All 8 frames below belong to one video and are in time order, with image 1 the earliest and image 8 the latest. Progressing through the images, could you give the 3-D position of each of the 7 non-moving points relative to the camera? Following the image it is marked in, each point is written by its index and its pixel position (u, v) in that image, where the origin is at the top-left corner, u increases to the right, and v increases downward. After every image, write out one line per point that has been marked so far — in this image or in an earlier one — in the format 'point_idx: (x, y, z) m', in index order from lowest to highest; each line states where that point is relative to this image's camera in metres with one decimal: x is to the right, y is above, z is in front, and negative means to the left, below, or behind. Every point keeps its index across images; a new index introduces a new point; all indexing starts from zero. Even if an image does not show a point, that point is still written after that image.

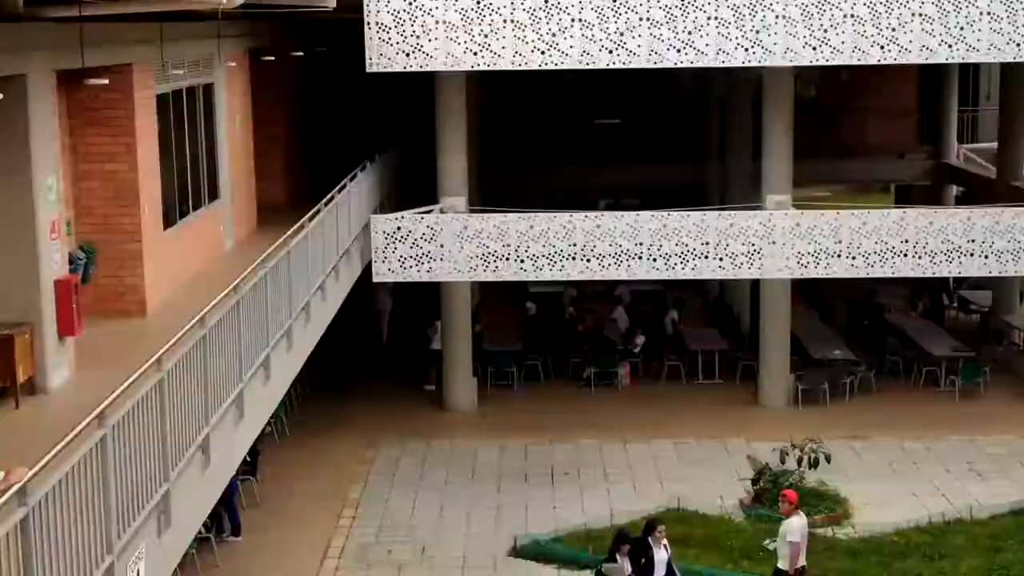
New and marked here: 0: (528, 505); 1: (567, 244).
0: (+0.1, -1.0, +6.1) m
1: (+0.4, +0.2, +7.0) m
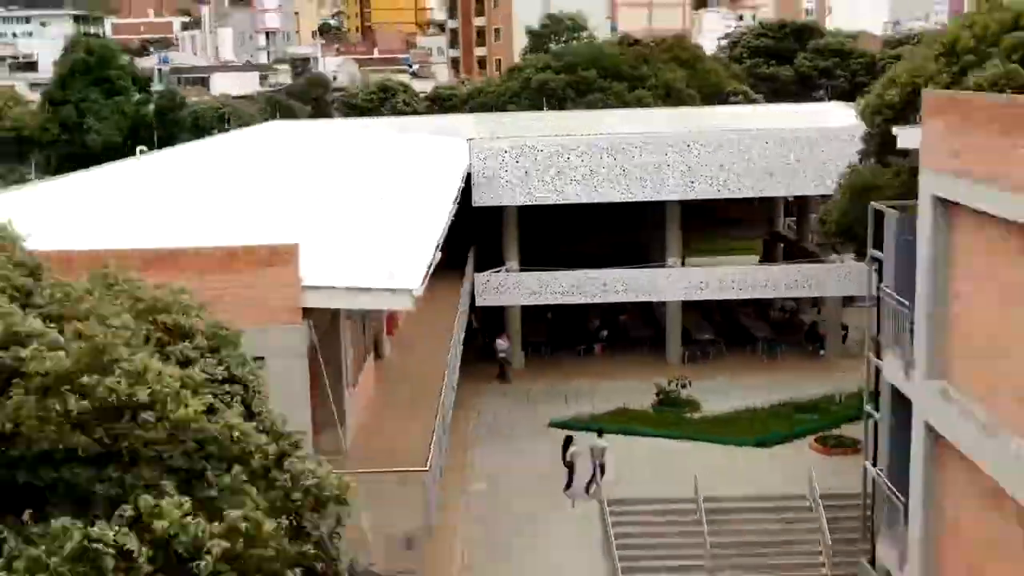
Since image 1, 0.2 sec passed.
0: (+0.5, -1.2, +12.3) m
1: (+0.7, 0.0, +13.2) m
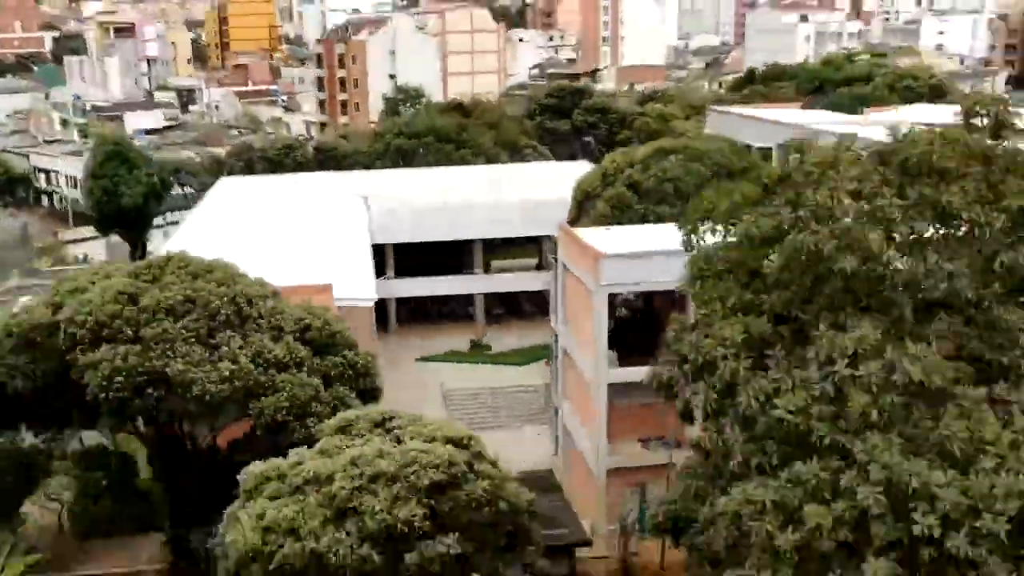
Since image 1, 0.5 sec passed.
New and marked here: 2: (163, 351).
0: (-1.9, -1.2, +22.3) m
1: (-1.8, 0.0, +23.2) m
2: (-3.6, -0.6, +11.9) m
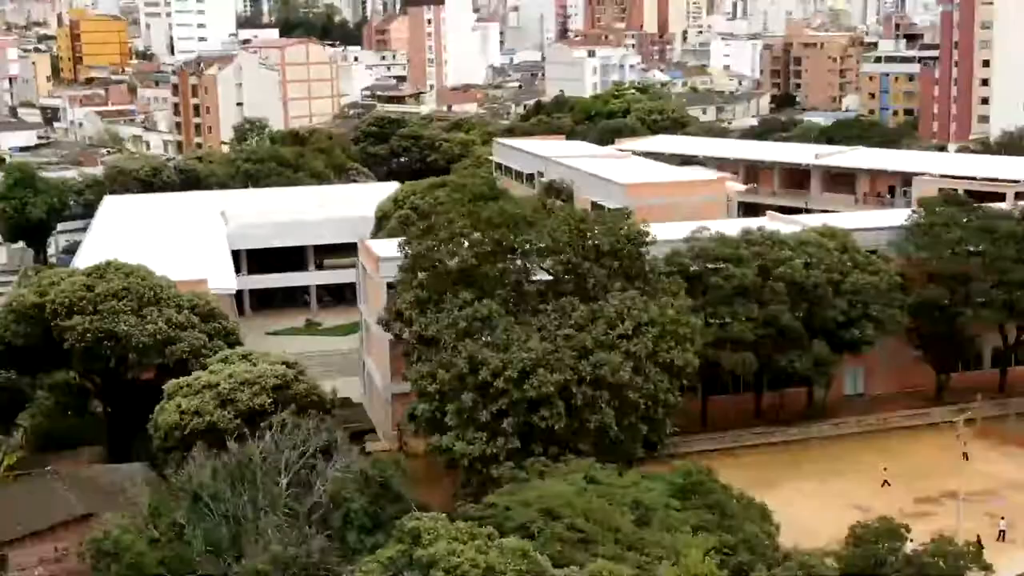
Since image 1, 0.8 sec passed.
0: (-6.8, -1.1, +30.4) m
1: (-6.9, +0.2, +31.2) m
2: (-7.1, -0.5, +19.8) m
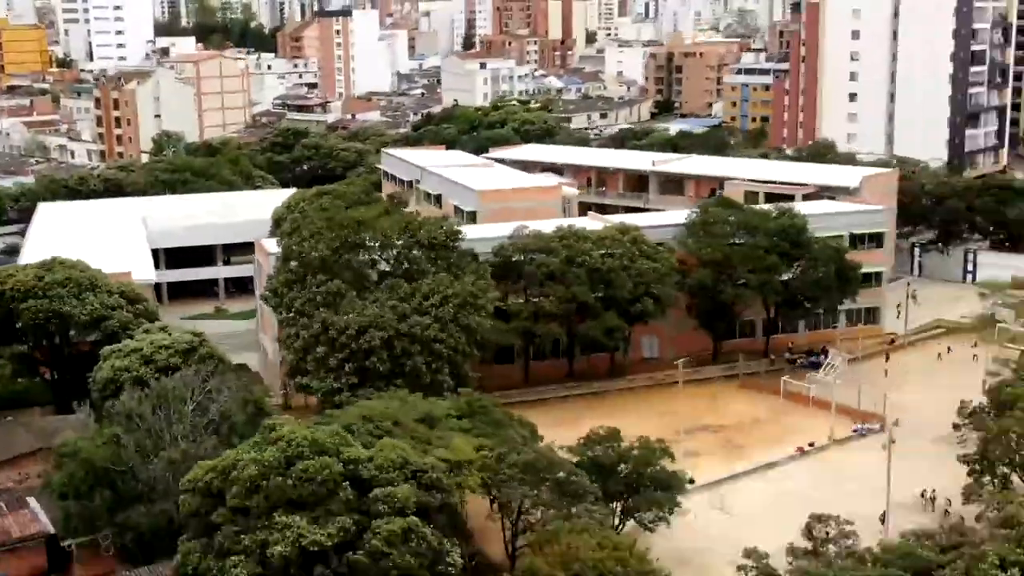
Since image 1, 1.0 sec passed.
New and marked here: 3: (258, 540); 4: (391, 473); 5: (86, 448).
0: (-10.9, -0.8, +36.3) m
1: (-11.0, +0.5, +37.1) m
2: (-10.5, -0.3, +25.7) m
3: (-3.8, -3.7, +16.3) m
4: (-1.9, -2.8, +17.0) m
5: (-7.6, -2.9, +19.8) m
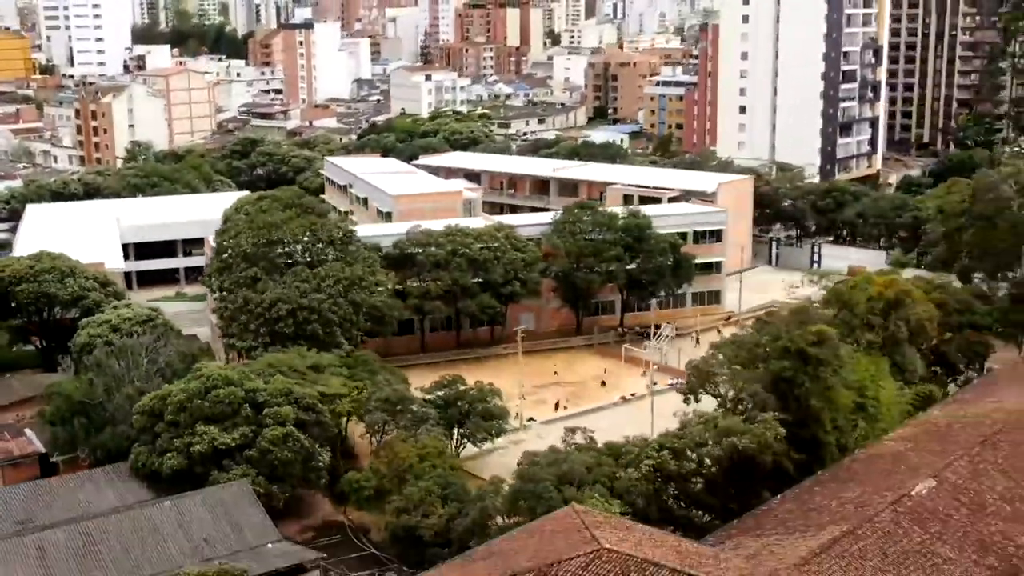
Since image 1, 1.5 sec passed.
0: (-14.5, -0.3, +43.8) m
1: (-14.6, +1.0, +44.6) m
2: (-13.9, +0.1, +33.2) m
3: (-7.1, -3.3, +23.9) m
4: (-5.2, -2.5, +24.7) m
5: (-11.0, -2.5, +27.4) m
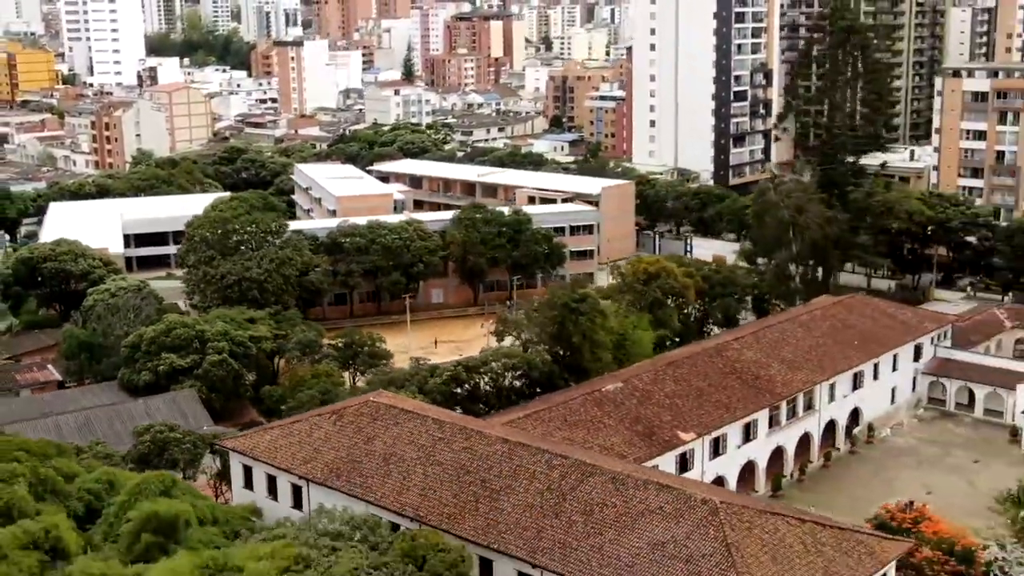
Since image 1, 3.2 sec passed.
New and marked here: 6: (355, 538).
0: (-18.6, +0.6, +55.6) m
1: (-18.7, +1.9, +56.4) m
2: (-18.2, +1.0, +45.0) m
3: (-11.5, -2.4, +35.6) m
4: (-9.6, -1.6, +36.3) m
5: (-15.4, -1.6, +39.1) m
6: (-2.8, -4.5, +19.9) m
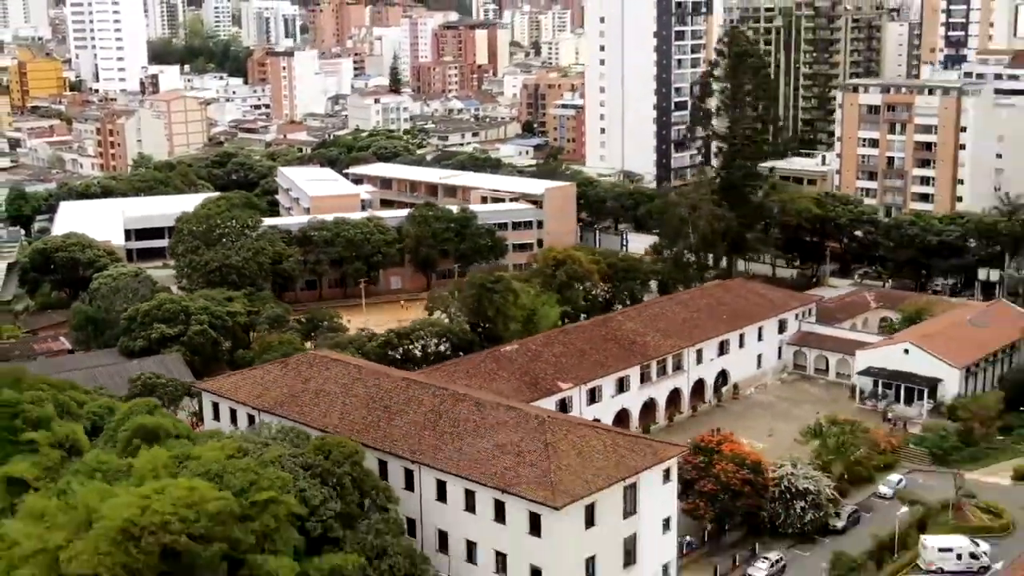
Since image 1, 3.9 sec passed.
0: (-21.4, +1.3, +63.7) m
1: (-21.5, +2.6, +64.5) m
2: (-21.1, +1.7, +53.1) m
3: (-14.4, -1.8, +43.6) m
4: (-12.5, -0.9, +44.4) m
5: (-18.3, -0.9, +47.2) m
6: (-5.8, -3.9, +28.0) m
